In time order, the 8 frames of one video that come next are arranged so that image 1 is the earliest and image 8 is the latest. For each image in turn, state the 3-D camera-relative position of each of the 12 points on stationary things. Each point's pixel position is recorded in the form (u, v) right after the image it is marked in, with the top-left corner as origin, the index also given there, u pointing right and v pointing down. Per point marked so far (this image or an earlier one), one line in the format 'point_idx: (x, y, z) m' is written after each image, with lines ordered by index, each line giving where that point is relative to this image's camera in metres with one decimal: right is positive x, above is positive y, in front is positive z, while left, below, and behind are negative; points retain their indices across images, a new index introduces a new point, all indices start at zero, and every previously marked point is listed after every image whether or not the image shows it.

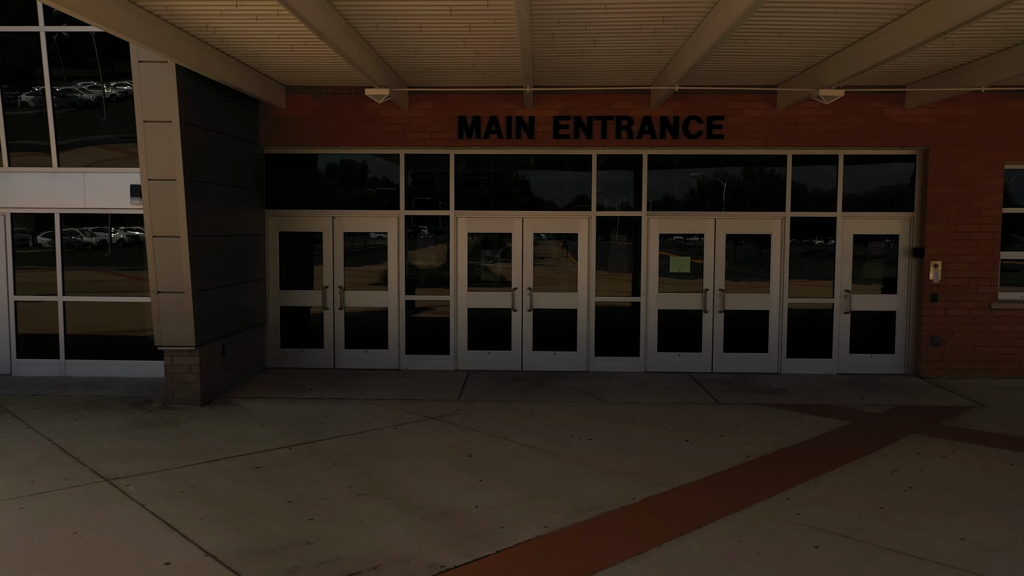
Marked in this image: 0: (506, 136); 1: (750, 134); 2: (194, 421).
0: (-0.1, +1.7, +9.9) m
1: (+2.6, +1.7, +9.7) m
2: (-2.7, -1.1, +7.5) m
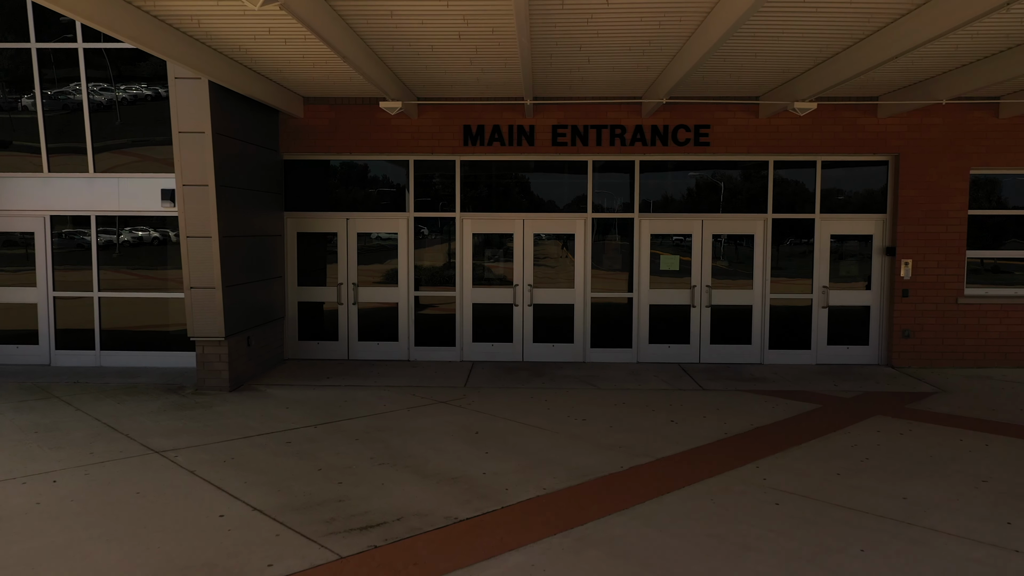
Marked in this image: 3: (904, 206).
0: (0.0, +1.7, +10.6) m
1: (+2.6, +1.7, +10.5) m
2: (-2.7, -1.1, +8.3) m
3: (+4.5, +0.9, +10.3) m
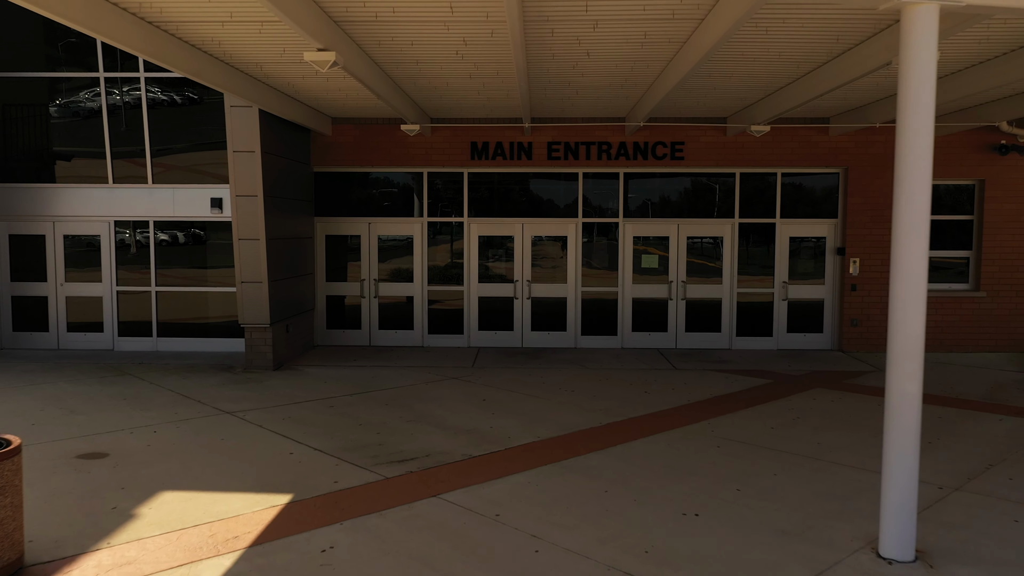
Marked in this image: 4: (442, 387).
0: (0.0, +1.8, +12.2) m
1: (+2.6, +1.8, +12.1) m
2: (-2.7, -1.0, +9.9) m
3: (+4.5, +1.0, +11.9) m
4: (-0.7, -1.1, +9.4) m
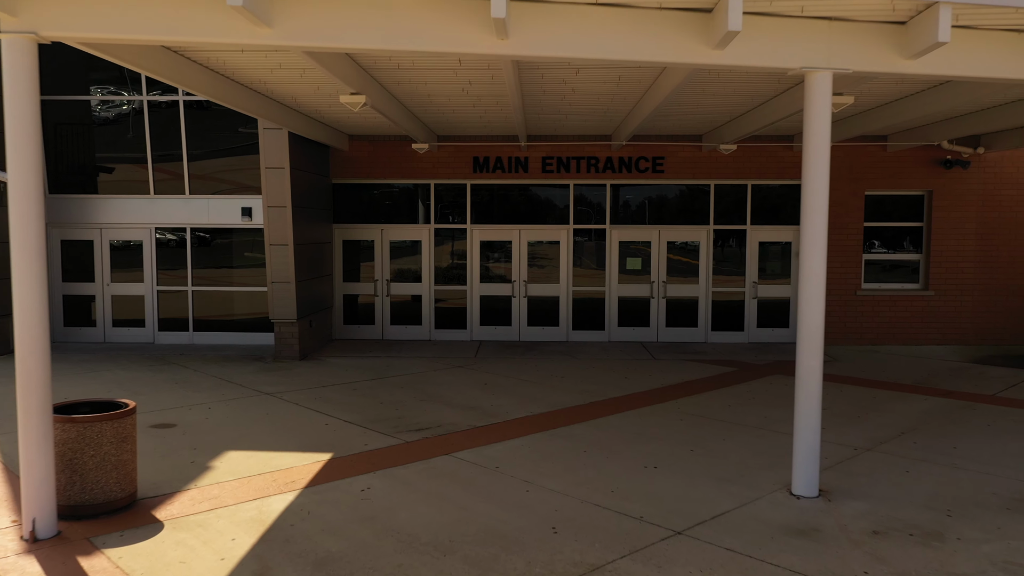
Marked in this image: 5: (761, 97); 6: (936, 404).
0: (-0.1, +1.8, +13.6) m
1: (+2.6, +1.8, +13.5) m
2: (-2.7, -1.0, +11.3) m
3: (+4.5, +1.0, +13.3) m
4: (-0.8, -1.1, +10.8) m
5: (+2.8, +2.1, +9.9) m
6: (+4.3, -1.2, +9.1) m
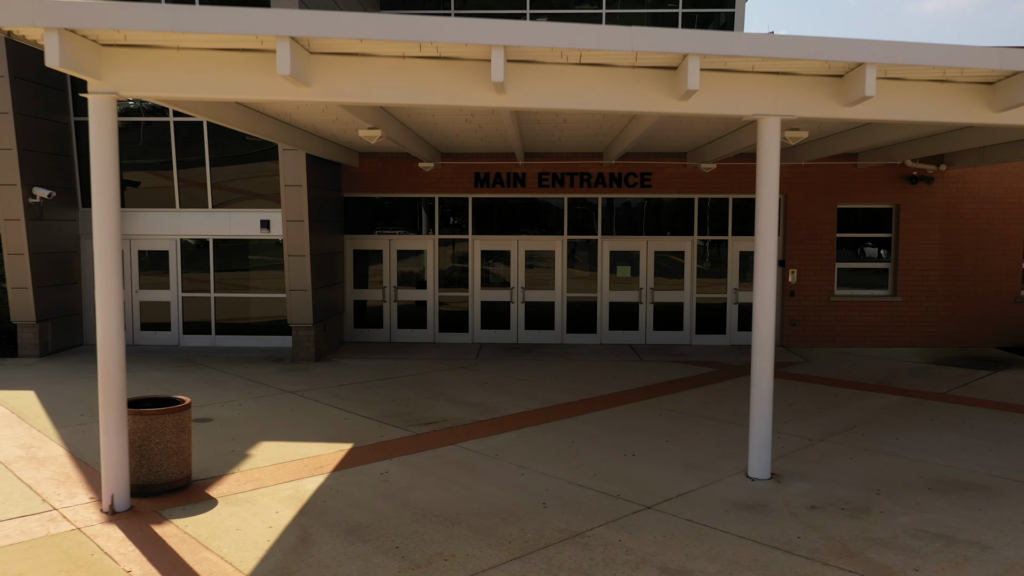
0: (-0.1, +1.7, +14.7) m
1: (+2.6, +1.7, +14.5) m
2: (-2.7, -1.1, +12.3) m
3: (+4.5, +0.9, +14.3) m
4: (-0.8, -1.2, +11.9) m
5: (+2.7, +2.0, +10.9) m
6: (+4.3, -1.3, +10.1) m
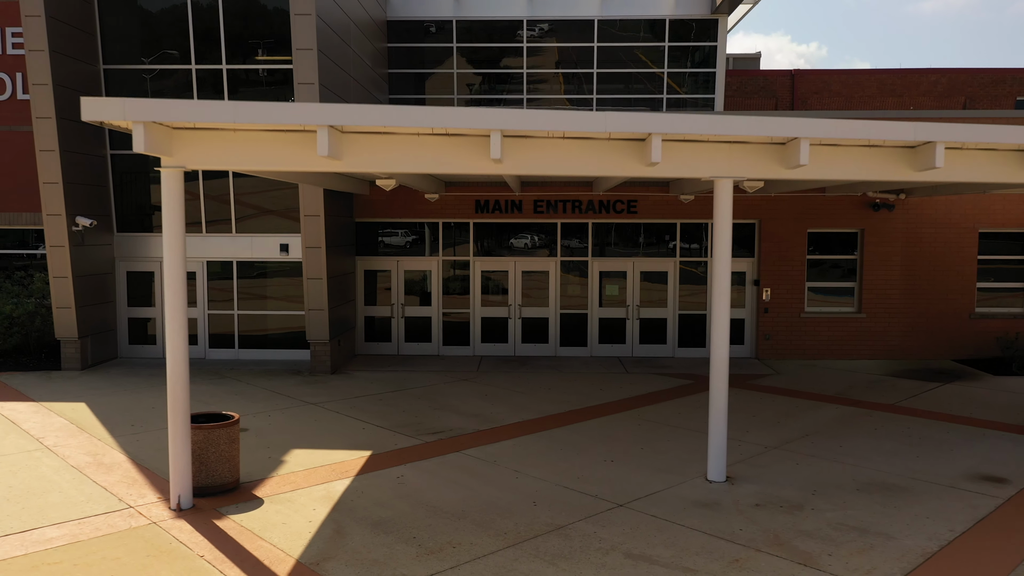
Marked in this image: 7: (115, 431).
0: (-0.1, +1.4, +16.0) m
1: (+2.5, +1.4, +15.8) m
2: (-2.7, -1.4, +13.6) m
3: (+4.4, +0.6, +15.7) m
4: (-0.8, -1.5, +13.2) m
5: (+2.7, +1.7, +12.3) m
6: (+4.2, -1.6, +11.4) m
7: (-4.6, -1.7, +10.3) m
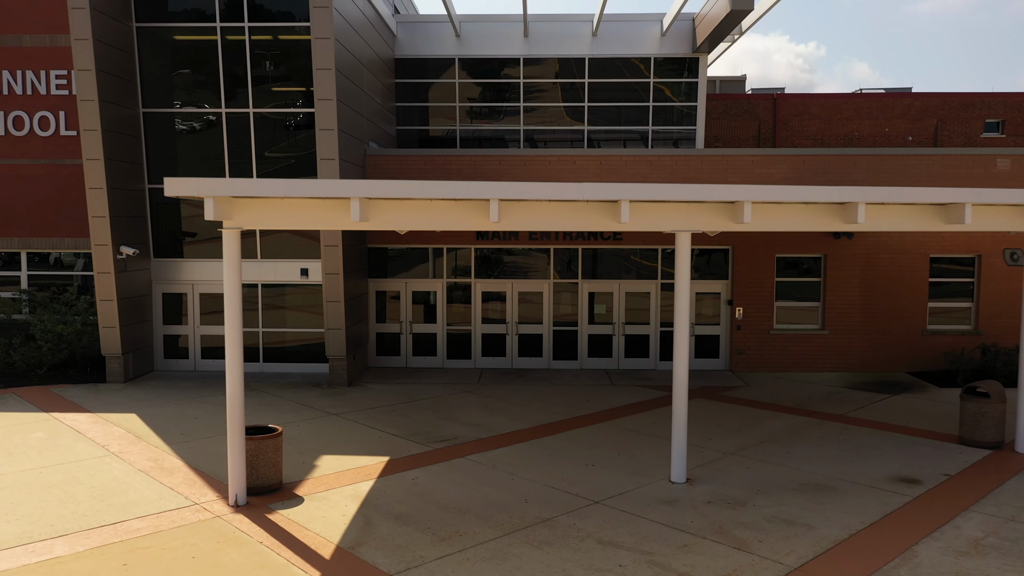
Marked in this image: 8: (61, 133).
0: (-0.2, +1.0, +17.7) m
1: (+2.5, +1.0, +17.5) m
2: (-2.8, -1.8, +15.3) m
3: (+4.4, +0.2, +17.4) m
4: (-0.9, -1.8, +14.9) m
5: (+2.7, +1.3, +14.0) m
6: (+4.2, -2.0, +13.1) m
7: (-4.6, -2.0, +12.0) m
8: (-9.2, +3.2, +18.2) m
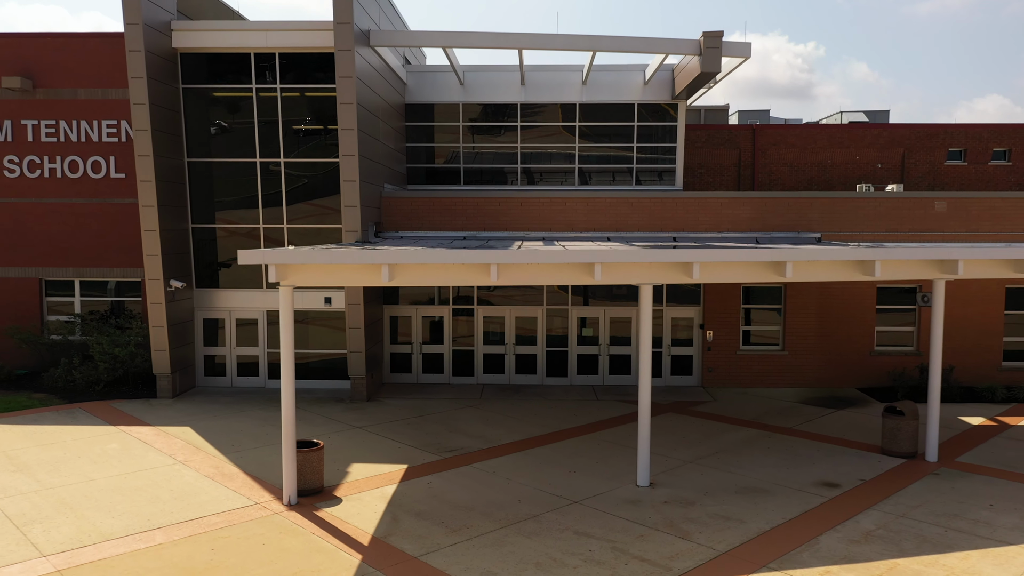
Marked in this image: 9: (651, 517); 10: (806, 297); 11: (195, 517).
0: (-0.2, +0.4, +20.1) m
1: (+2.4, +0.4, +19.9) m
2: (-2.8, -2.4, +17.7) m
3: (+4.4, -0.3, +19.8) m
4: (-0.9, -2.4, +17.3) m
5: (+2.6, +0.8, +16.4) m
6: (+4.2, -2.5, +15.5) m
7: (-4.7, -2.6, +14.4) m
8: (-9.2, +2.6, +20.6) m
9: (+1.7, -2.9, +11.2) m
10: (+6.5, -0.2, +19.6) m
11: (-4.0, -2.9, +11.1) m
